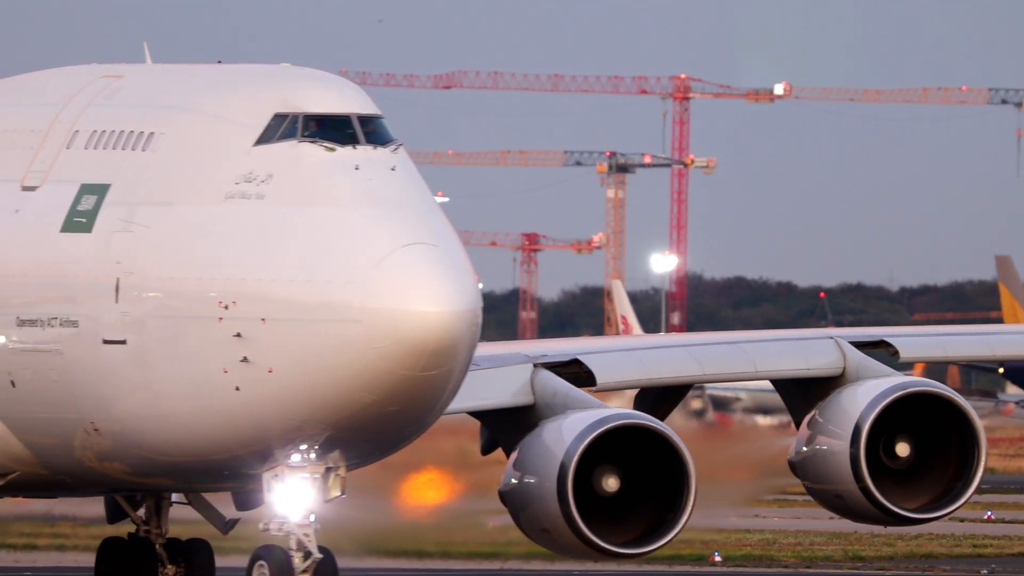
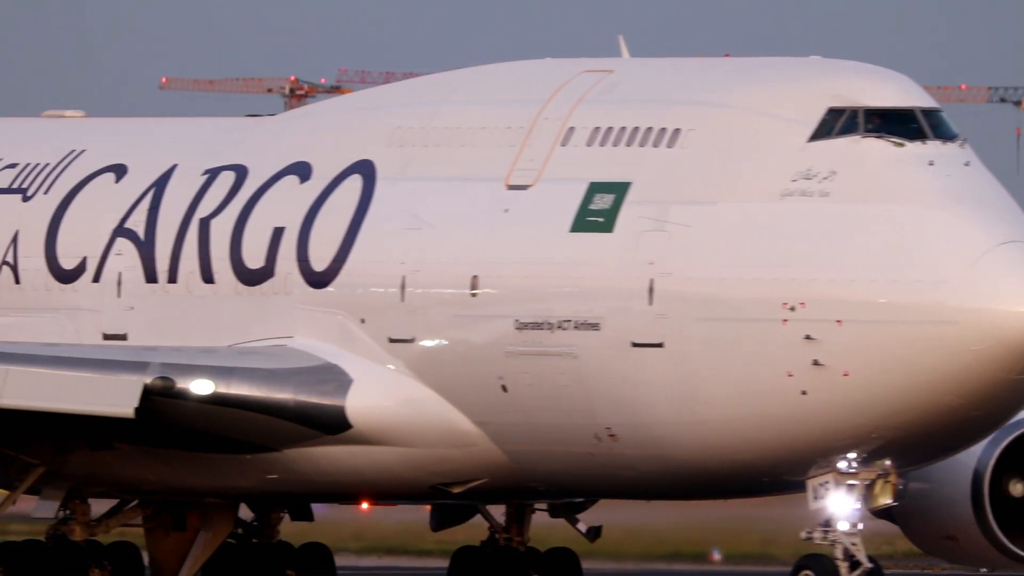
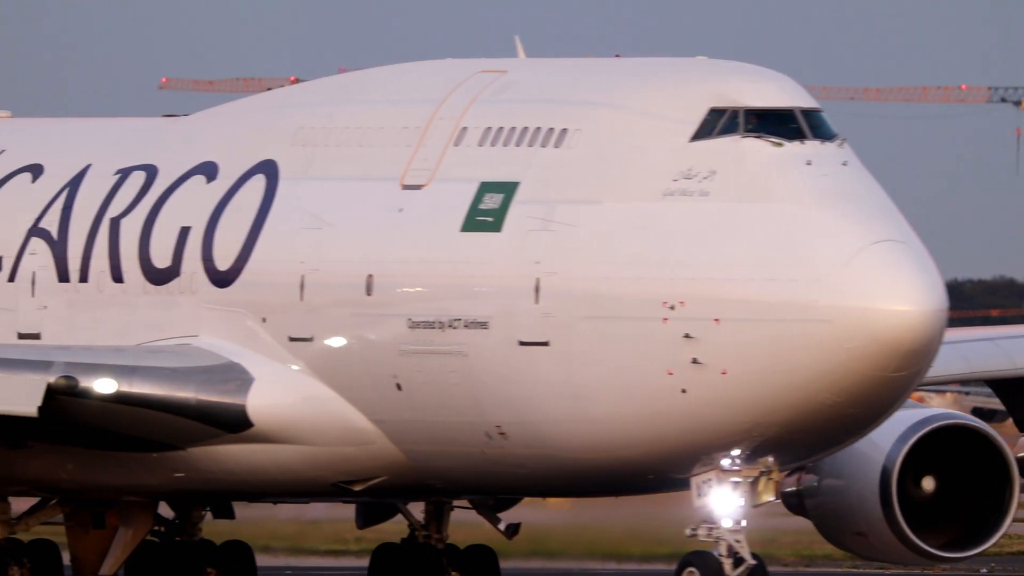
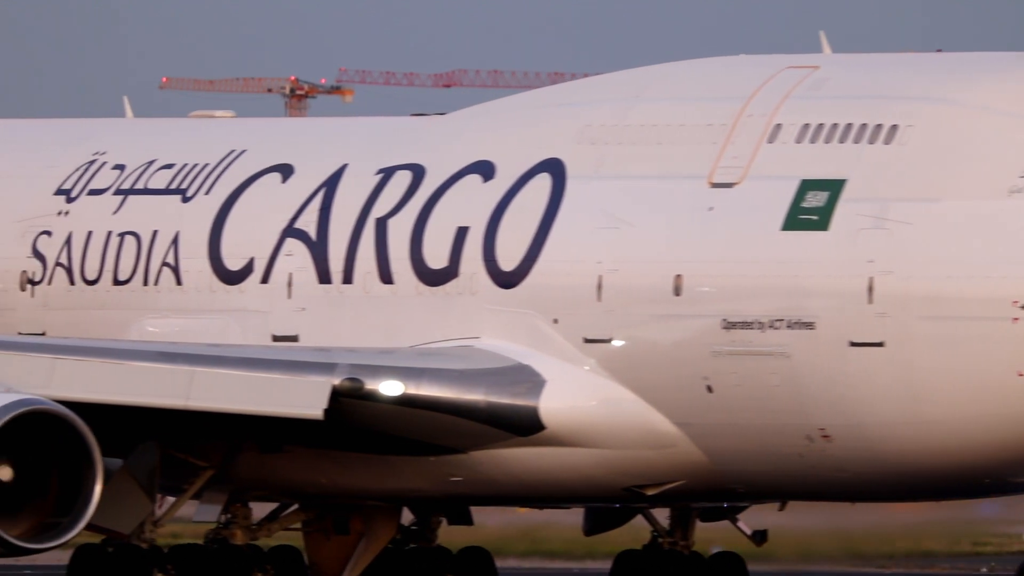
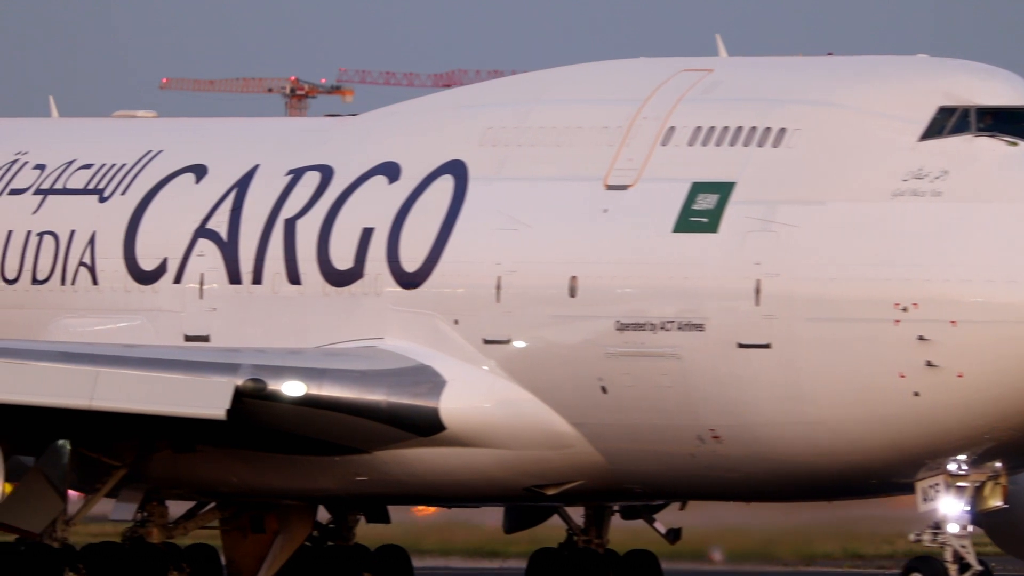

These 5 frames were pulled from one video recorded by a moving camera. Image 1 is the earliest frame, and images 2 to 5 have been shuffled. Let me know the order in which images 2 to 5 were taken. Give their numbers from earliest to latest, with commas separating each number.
3, 2, 5, 4
